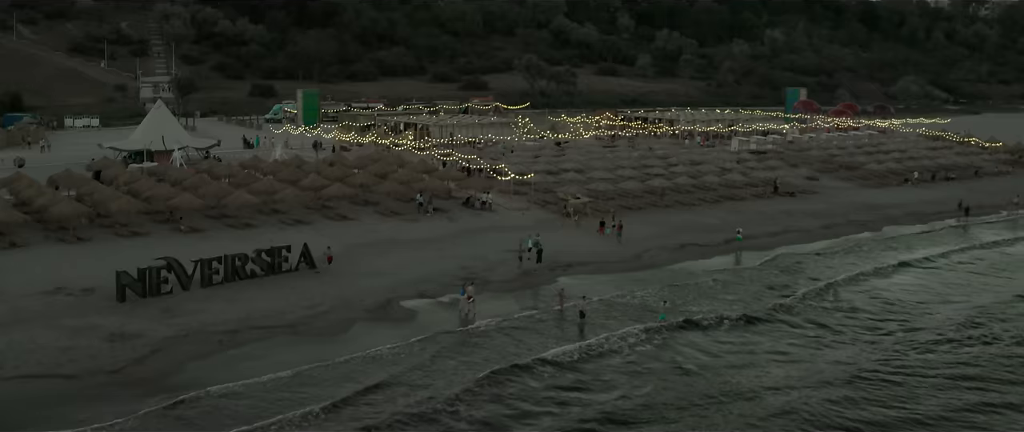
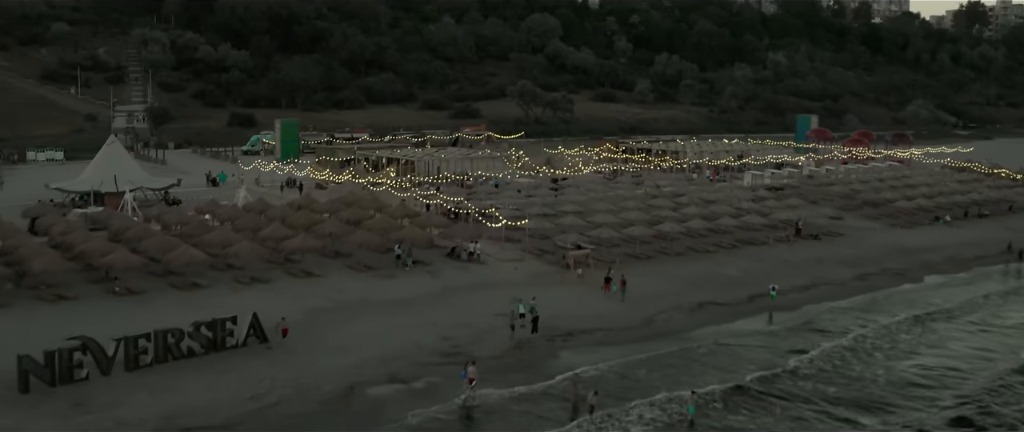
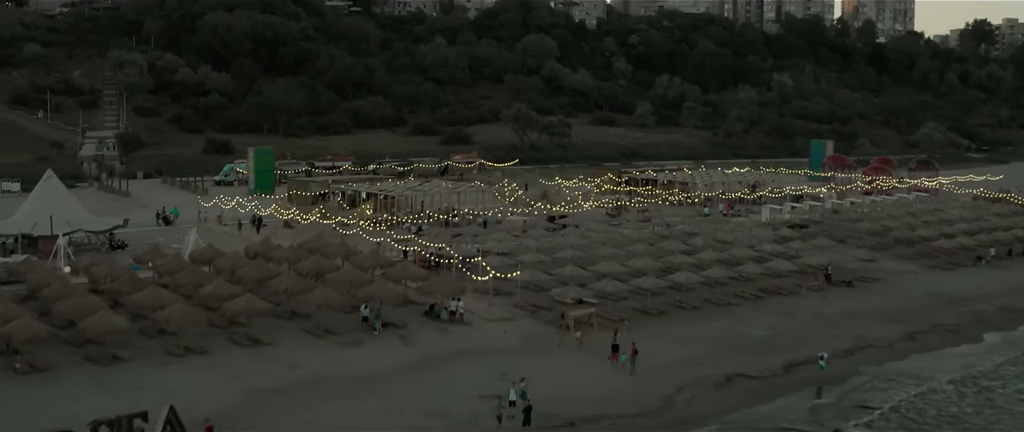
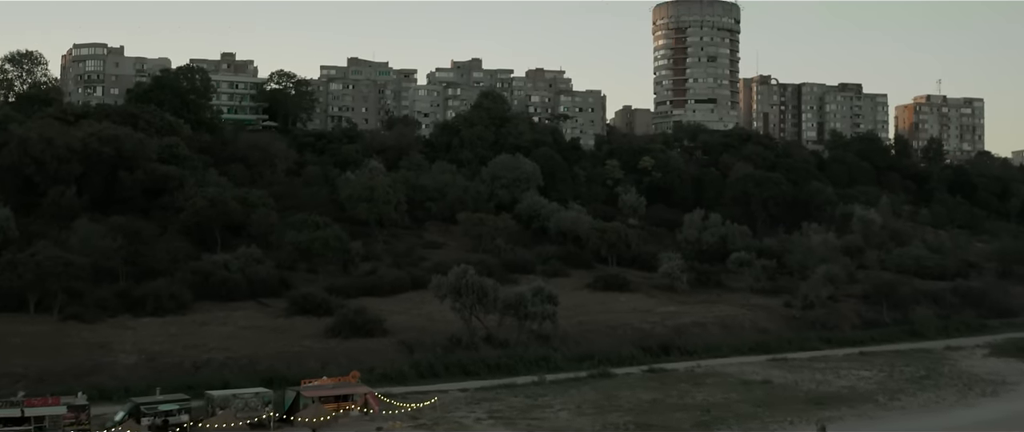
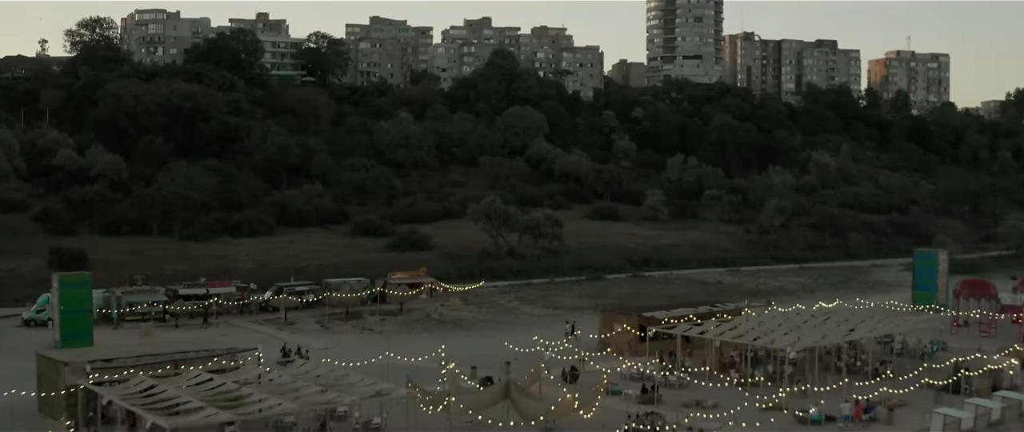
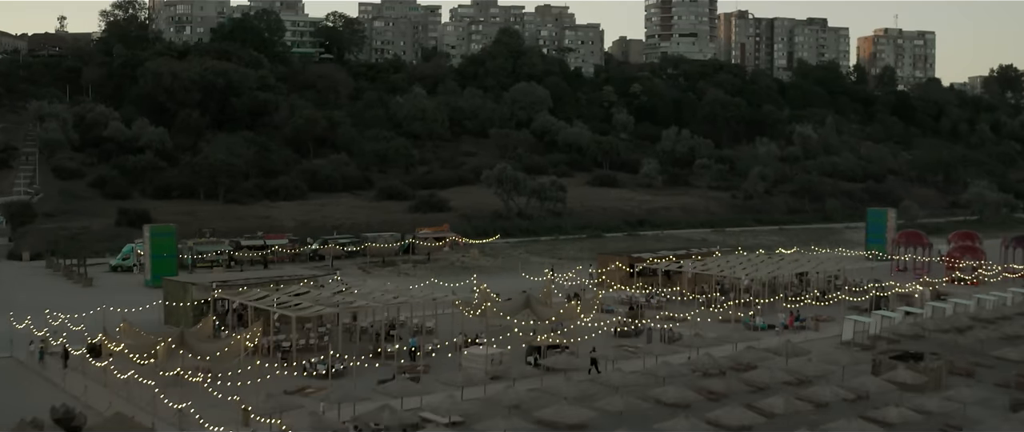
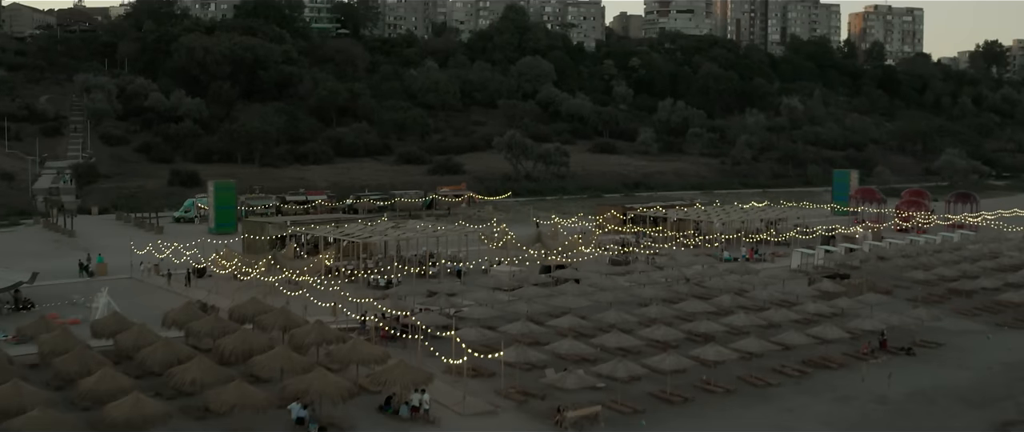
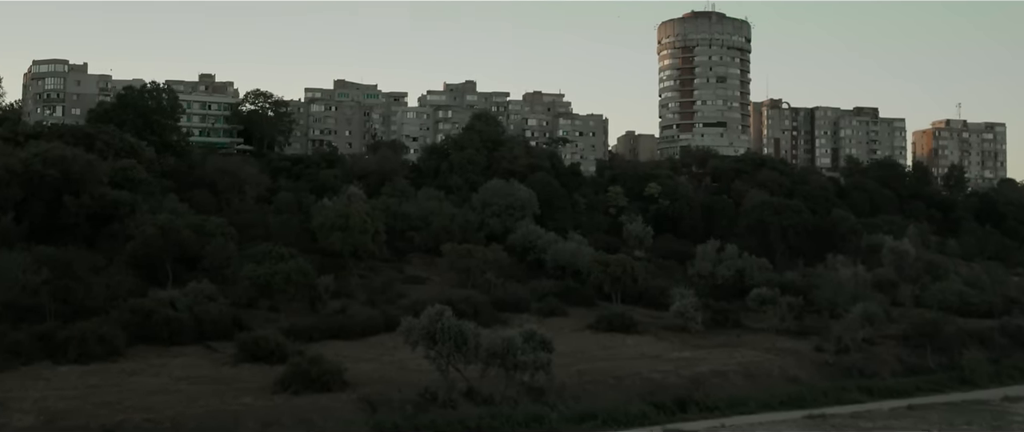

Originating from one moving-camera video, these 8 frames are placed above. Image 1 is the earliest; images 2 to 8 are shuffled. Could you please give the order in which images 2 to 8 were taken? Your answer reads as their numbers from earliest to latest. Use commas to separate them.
2, 3, 7, 6, 5, 4, 8
